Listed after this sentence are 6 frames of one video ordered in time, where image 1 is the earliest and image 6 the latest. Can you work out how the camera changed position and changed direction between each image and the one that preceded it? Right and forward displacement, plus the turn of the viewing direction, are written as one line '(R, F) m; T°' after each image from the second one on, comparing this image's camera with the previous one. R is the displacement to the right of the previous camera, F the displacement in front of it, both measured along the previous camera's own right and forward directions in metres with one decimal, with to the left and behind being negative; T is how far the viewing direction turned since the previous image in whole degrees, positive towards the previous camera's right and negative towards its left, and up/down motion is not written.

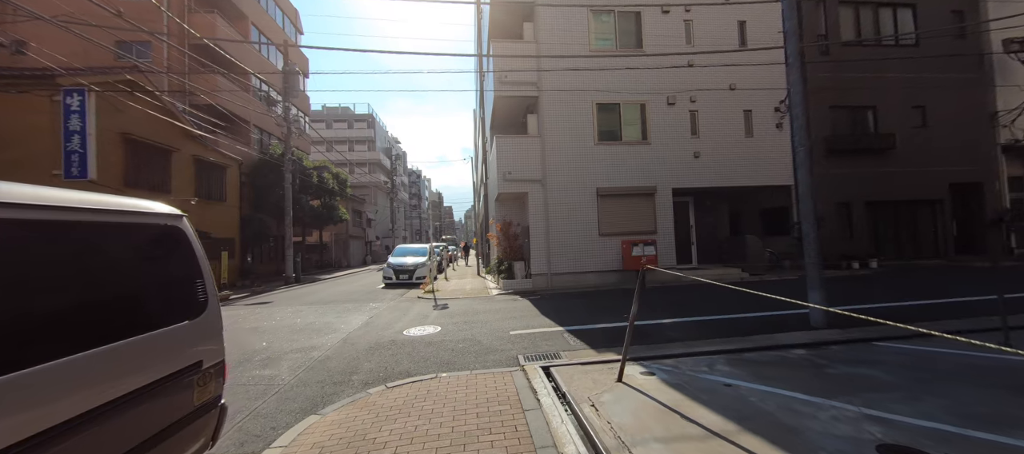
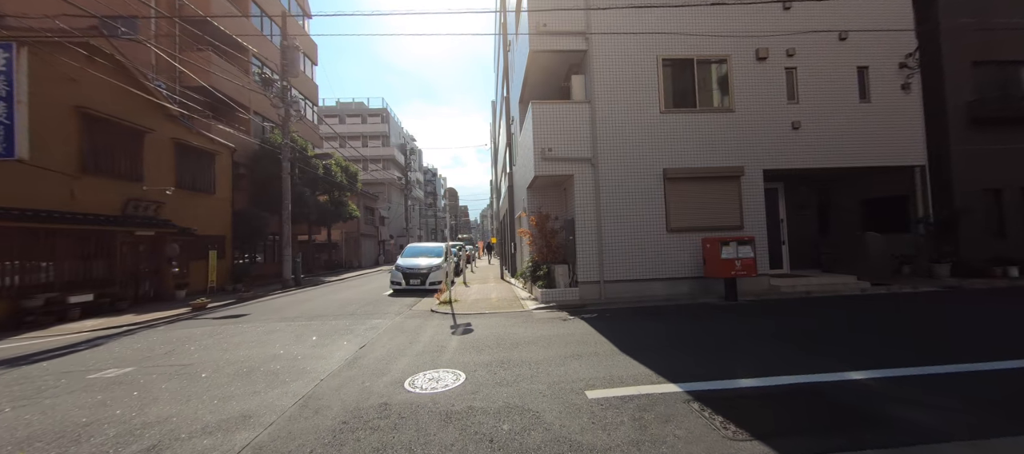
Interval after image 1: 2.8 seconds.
(-0.7, +2.7) m; -3°
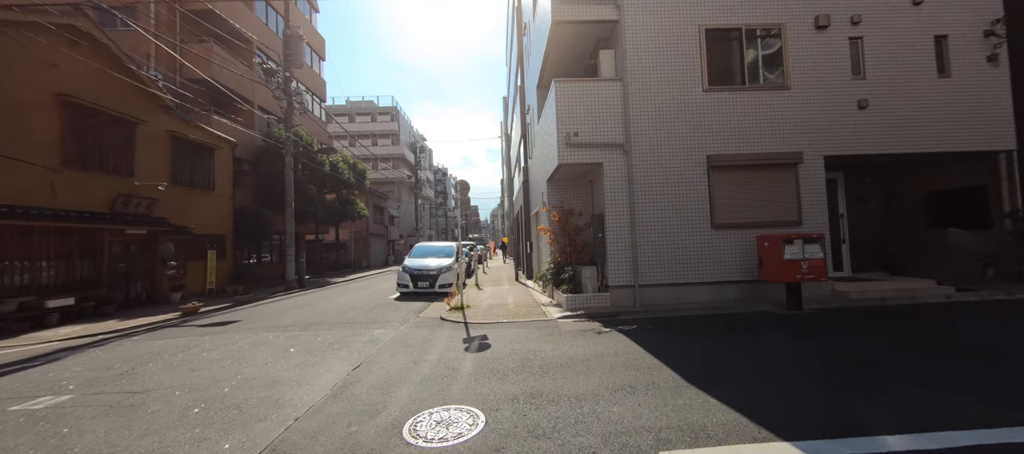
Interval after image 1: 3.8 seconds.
(-0.3, +1.1) m; -2°
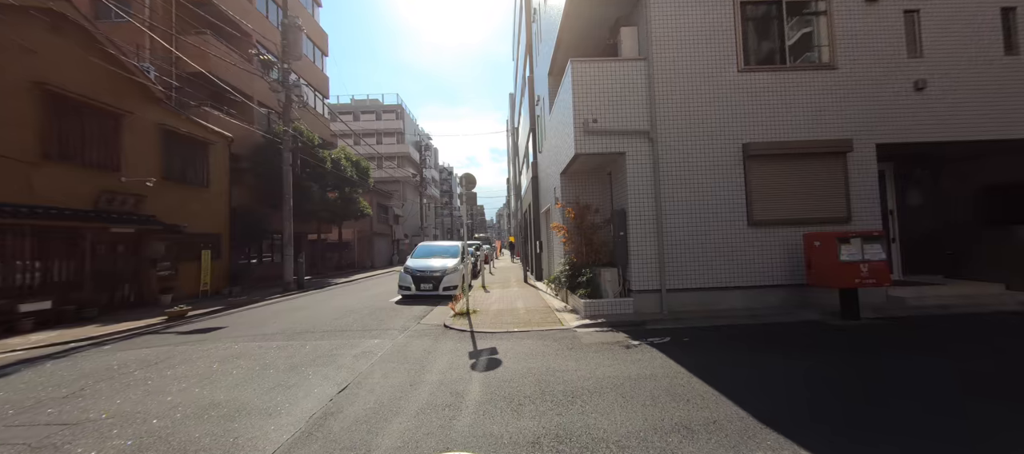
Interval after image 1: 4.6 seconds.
(-0.1, +0.8) m; -1°
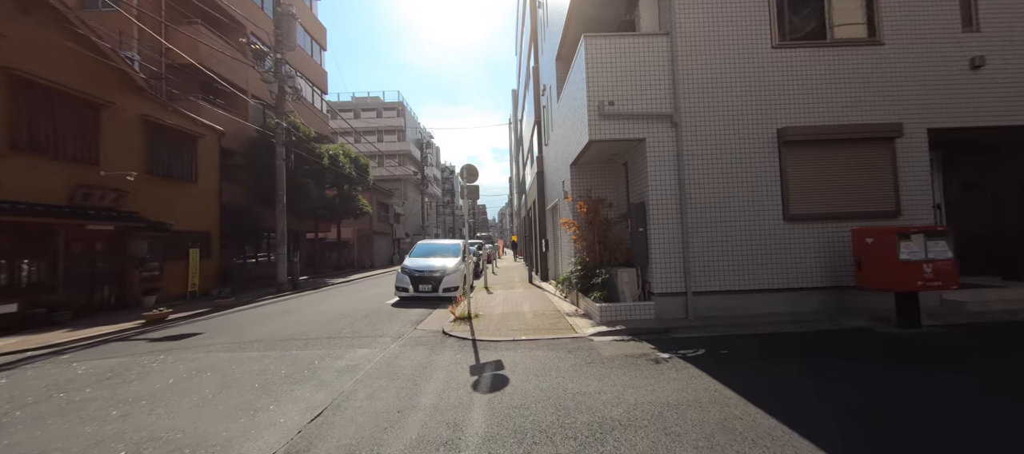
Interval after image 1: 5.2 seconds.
(-0.1, +0.7) m; 0°
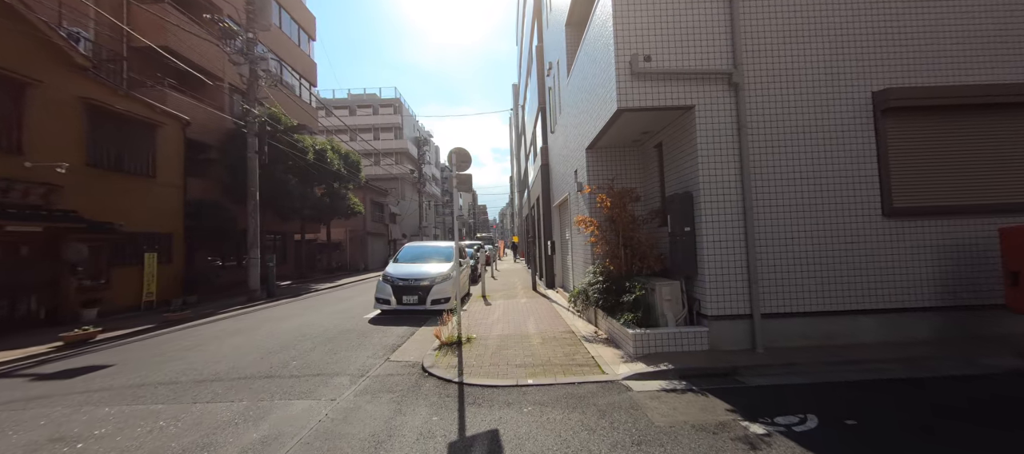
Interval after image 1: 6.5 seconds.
(0.0, +1.6) m; 0°
